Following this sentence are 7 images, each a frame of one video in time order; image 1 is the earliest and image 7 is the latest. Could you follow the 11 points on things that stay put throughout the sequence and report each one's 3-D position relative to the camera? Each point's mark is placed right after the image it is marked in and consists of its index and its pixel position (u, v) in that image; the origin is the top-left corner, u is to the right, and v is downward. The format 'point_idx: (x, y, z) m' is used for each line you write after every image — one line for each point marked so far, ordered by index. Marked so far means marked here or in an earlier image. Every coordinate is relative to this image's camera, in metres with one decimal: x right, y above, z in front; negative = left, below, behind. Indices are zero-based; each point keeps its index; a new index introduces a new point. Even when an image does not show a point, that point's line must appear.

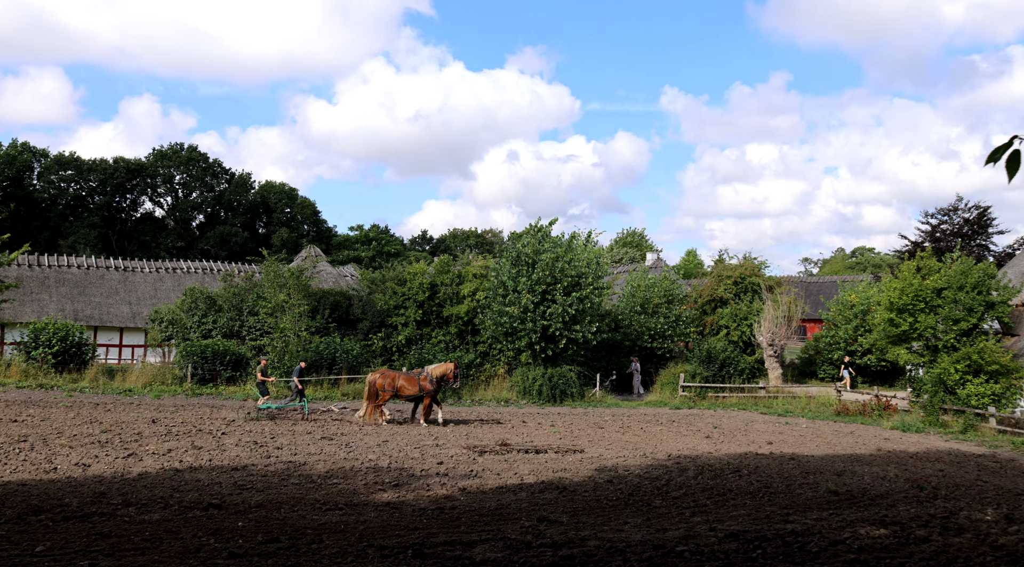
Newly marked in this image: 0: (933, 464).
0: (+6.7, -2.9, +14.6) m
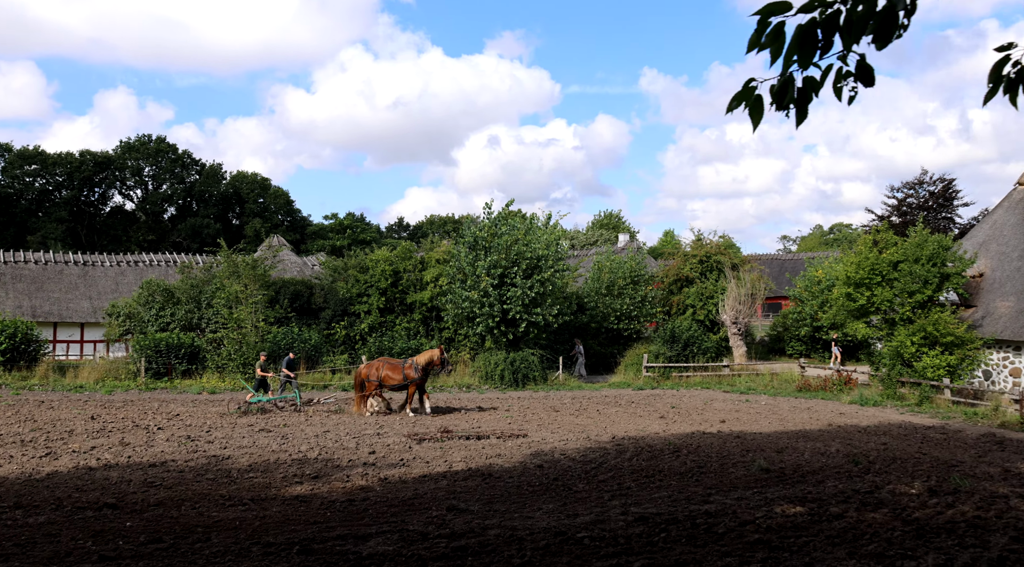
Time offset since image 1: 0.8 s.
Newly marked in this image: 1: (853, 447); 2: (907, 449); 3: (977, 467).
0: (+5.9, -2.5, +14.6) m
1: (+4.8, -2.3, +12.9) m
2: (+5.6, -2.3, +13.0) m
3: (+5.4, -2.1, +10.6) m
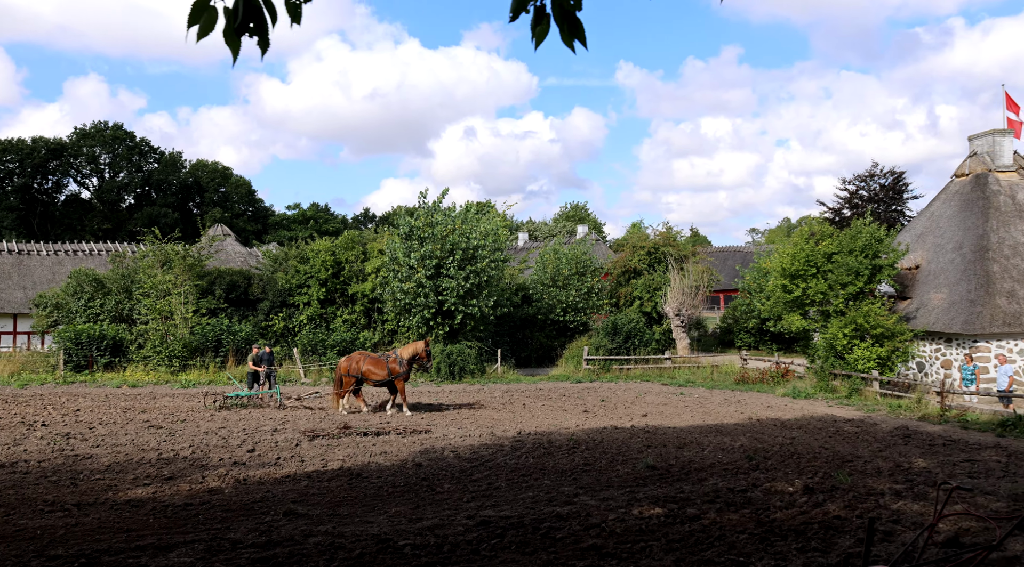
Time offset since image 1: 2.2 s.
0: (+4.4, -2.4, +14.5) m
1: (+3.5, -2.2, +12.7) m
2: (+4.2, -2.2, +12.8) m
3: (+4.1, -2.1, +10.5) m
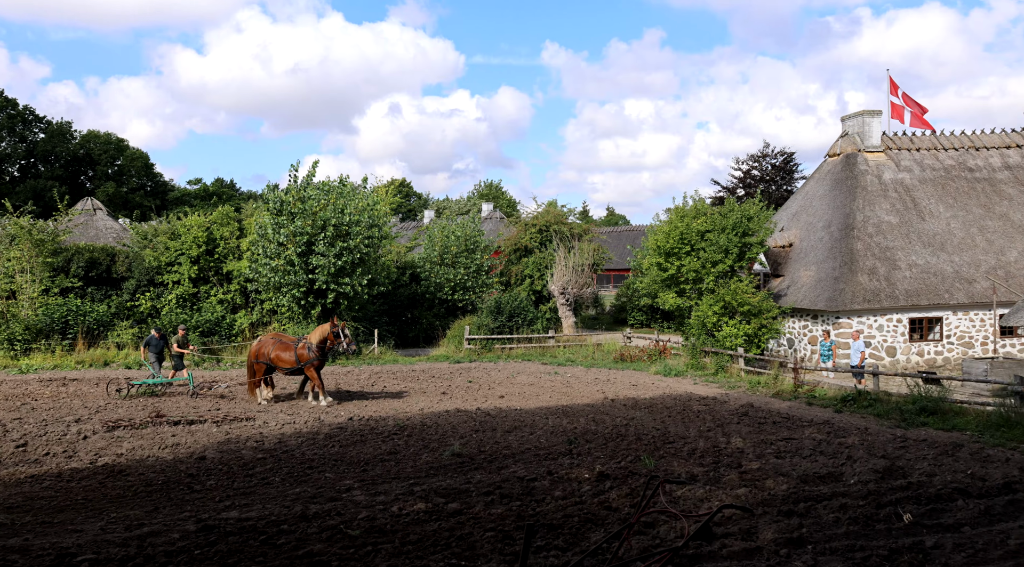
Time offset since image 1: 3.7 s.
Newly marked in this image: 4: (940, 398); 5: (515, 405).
0: (+1.9, -2.0, +14.2) m
1: (+1.1, -1.9, +12.4) m
2: (+1.9, -1.9, +12.5) m
3: (+2.0, -1.8, +10.2) m
4: (+6.1, -1.6, +12.9) m
5: (+0.1, -2.1, +15.4) m
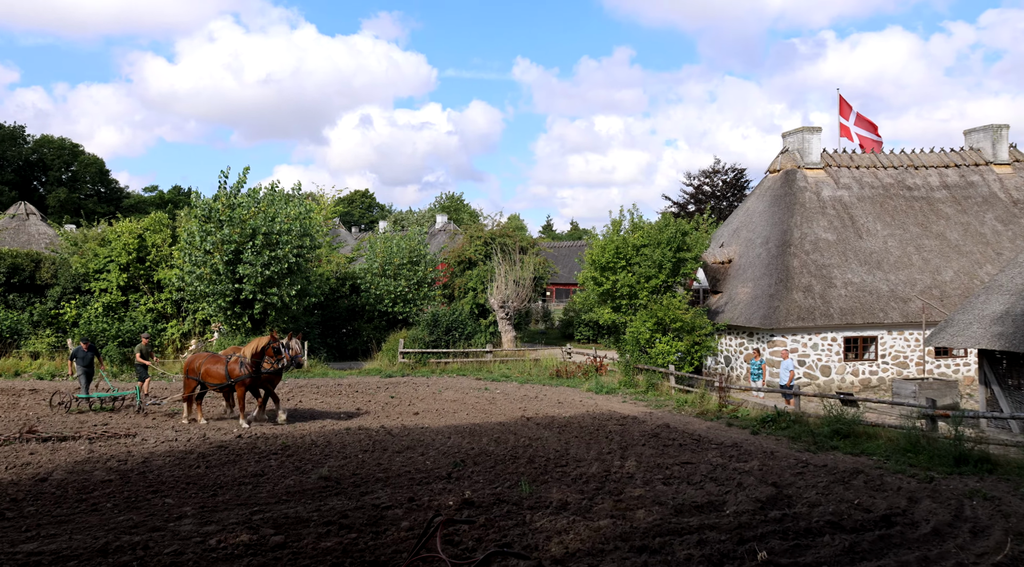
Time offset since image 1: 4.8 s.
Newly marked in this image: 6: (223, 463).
0: (+0.5, -2.2, +13.7) m
1: (-0.2, -2.1, +11.8) m
2: (+0.5, -2.1, +12.0) m
3: (+0.7, -2.0, +9.7) m
4: (+4.7, -1.9, +12.5) m
5: (-1.4, -2.3, +14.7) m
6: (-3.1, -1.9, +9.7) m
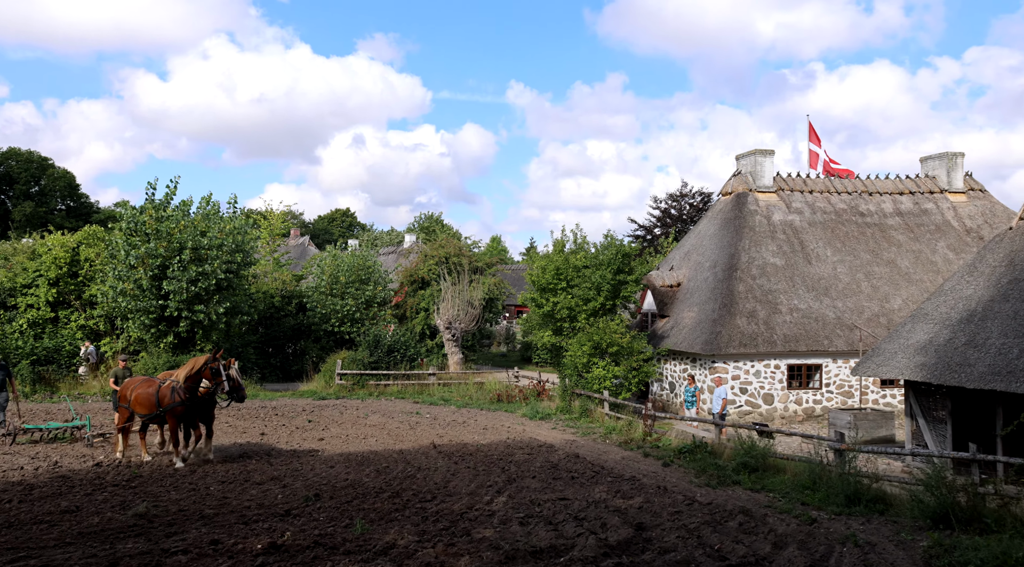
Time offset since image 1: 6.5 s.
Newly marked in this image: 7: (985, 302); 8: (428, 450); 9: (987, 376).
0: (-1.0, -2.5, +12.9) m
1: (-1.6, -2.3, +11.0) m
2: (-0.9, -2.3, +11.2) m
3: (-0.7, -2.1, +8.9) m
4: (+3.3, -2.2, +11.8) m
5: (-2.9, -2.5, +13.9) m
6: (-4.5, -2.0, +8.9) m
7: (+6.8, -0.3, +13.1) m
8: (-1.3, -2.6, +14.3) m
9: (+6.3, -1.2, +12.0) m
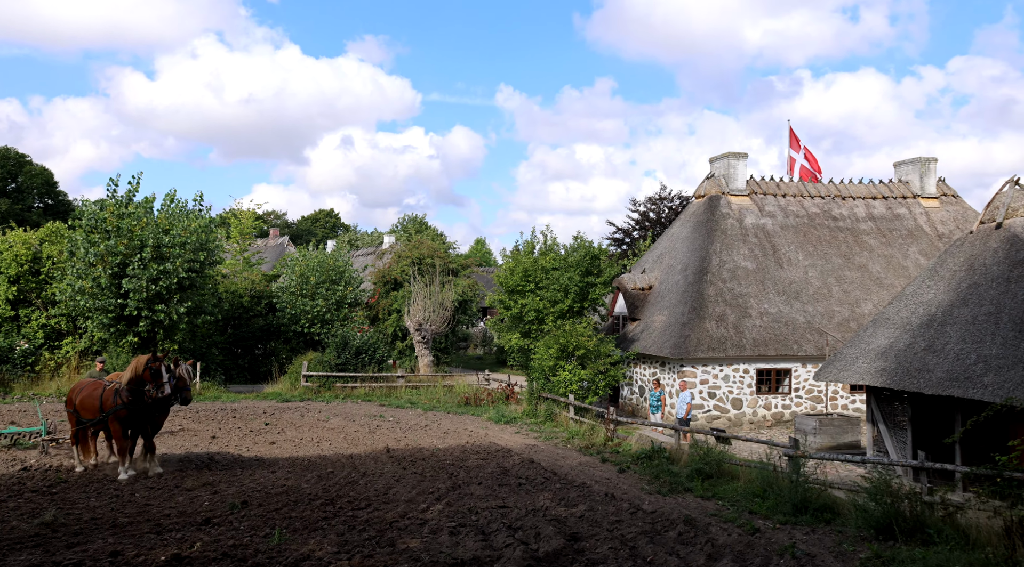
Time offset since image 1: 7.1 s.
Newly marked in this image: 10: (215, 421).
0: (-1.6, -2.5, +12.5) m
1: (-2.3, -2.3, +10.6) m
2: (-1.5, -2.3, +10.8) m
3: (-1.3, -2.1, +8.5) m
4: (+2.6, -2.2, +11.5) m
5: (-3.6, -2.5, +13.5) m
6: (-5.1, -2.0, +8.4) m
7: (+6.2, -0.3, +12.9) m
8: (-2.0, -2.6, +13.9) m
9: (+5.7, -1.3, +11.8) m
10: (-6.2, -2.8, +18.8) m
